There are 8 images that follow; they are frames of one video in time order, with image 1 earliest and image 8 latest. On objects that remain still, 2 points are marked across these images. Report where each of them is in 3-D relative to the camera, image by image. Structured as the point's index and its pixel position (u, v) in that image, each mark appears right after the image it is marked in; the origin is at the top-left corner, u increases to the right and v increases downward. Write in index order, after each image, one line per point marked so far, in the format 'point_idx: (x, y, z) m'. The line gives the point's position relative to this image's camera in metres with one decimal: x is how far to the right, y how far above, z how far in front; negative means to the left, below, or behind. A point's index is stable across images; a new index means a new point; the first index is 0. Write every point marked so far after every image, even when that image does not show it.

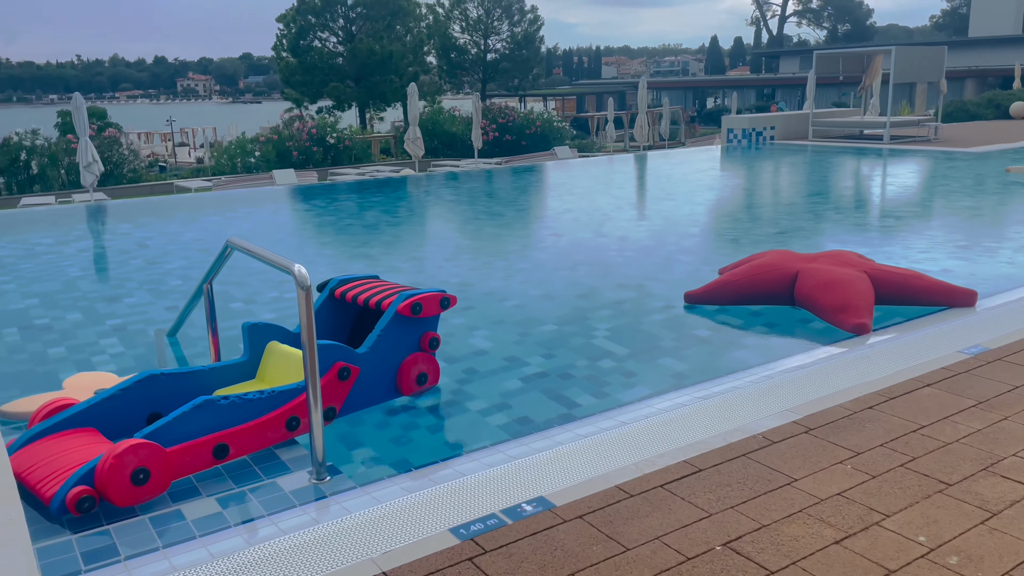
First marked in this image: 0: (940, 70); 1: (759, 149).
0: (+7.7, +3.9, +14.8) m
1: (+4.6, +2.6, +15.3) m
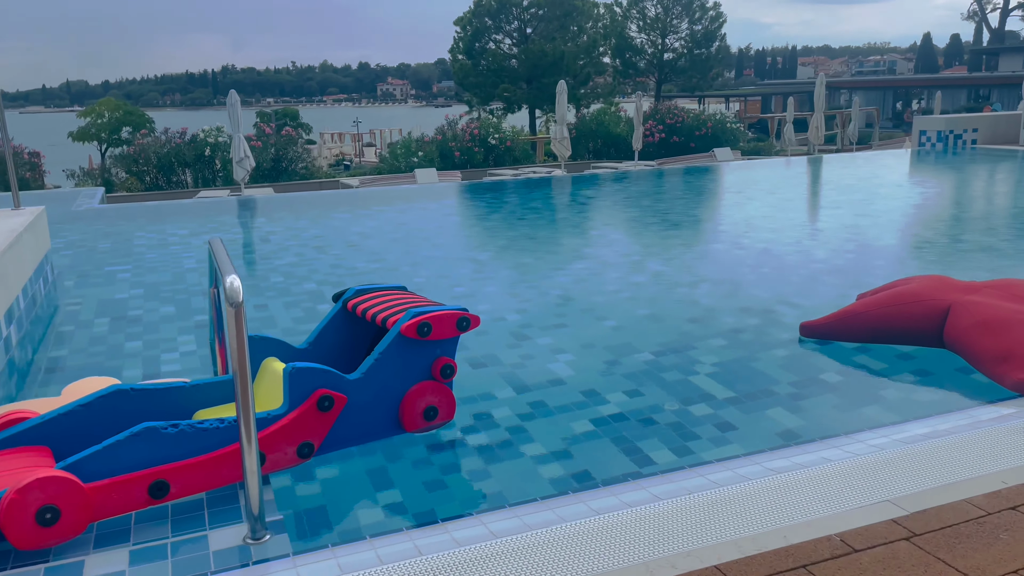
0: (+10.3, +3.4, +12.3) m
1: (+7.3, +2.2, +13.4) m
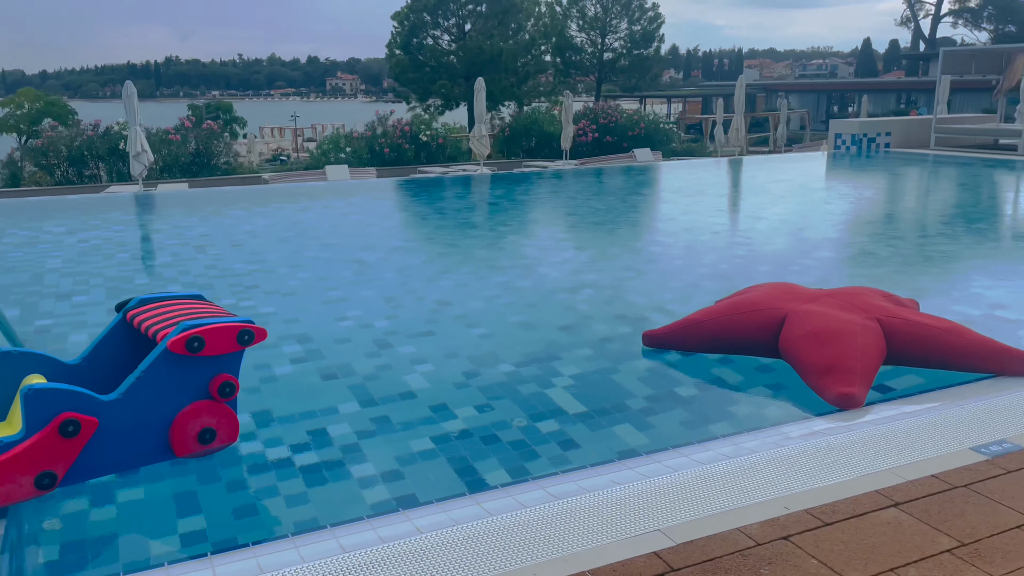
0: (+9.0, +3.4, +12.7) m
1: (+5.9, +2.2, +13.6) m
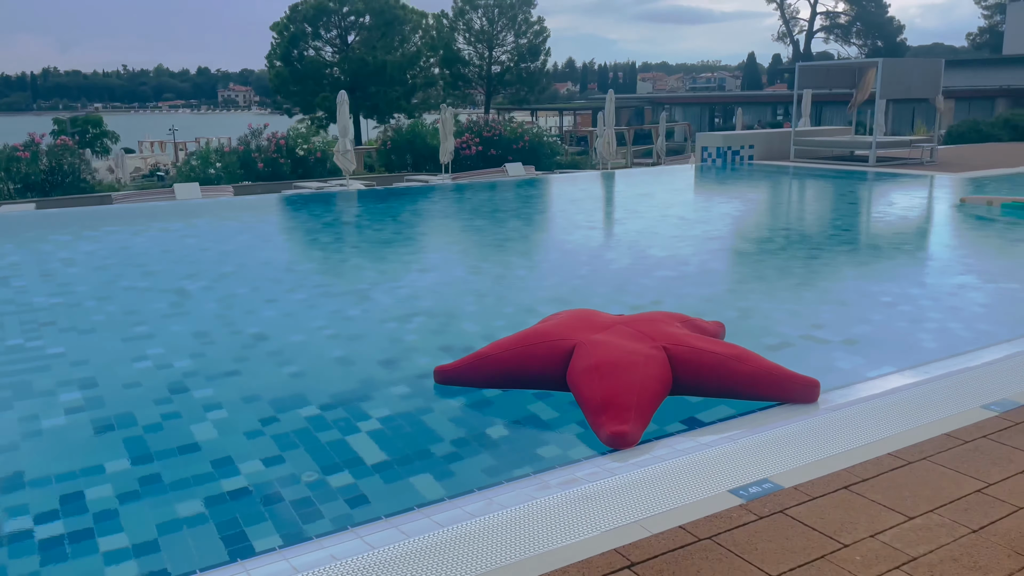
0: (+6.9, +3.3, +13.4) m
1: (+3.8, +2.0, +14.0) m
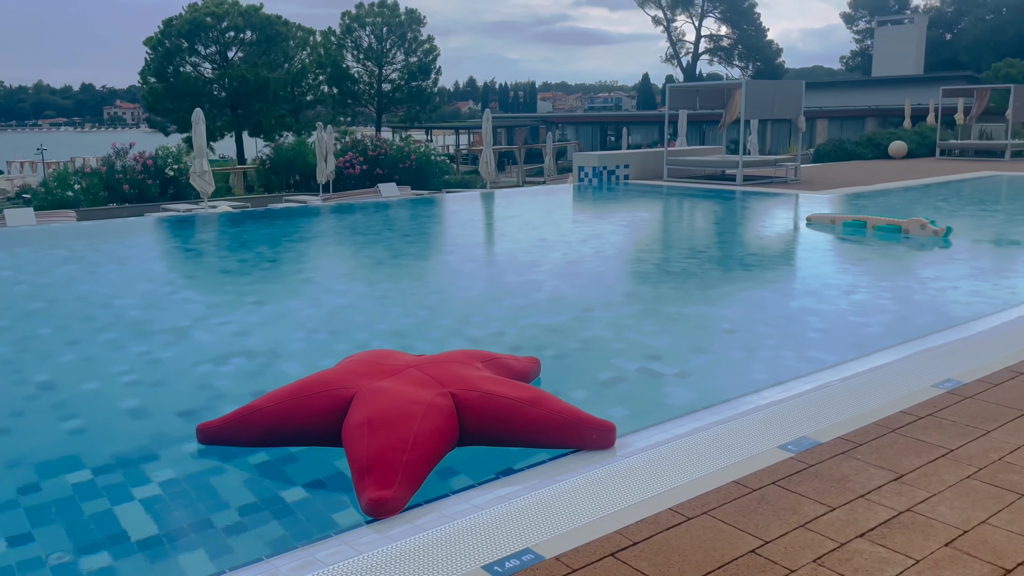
0: (+4.8, +3.1, +13.9) m
1: (+1.7, +1.7, +14.0) m
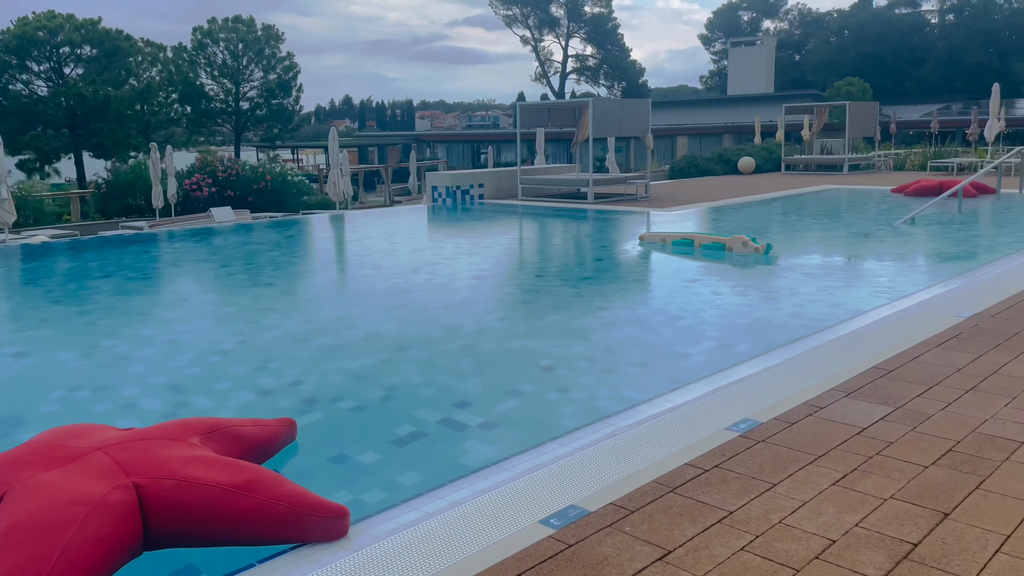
0: (+2.3, +2.8, +14.0) m
1: (-0.8, +1.3, +13.6) m
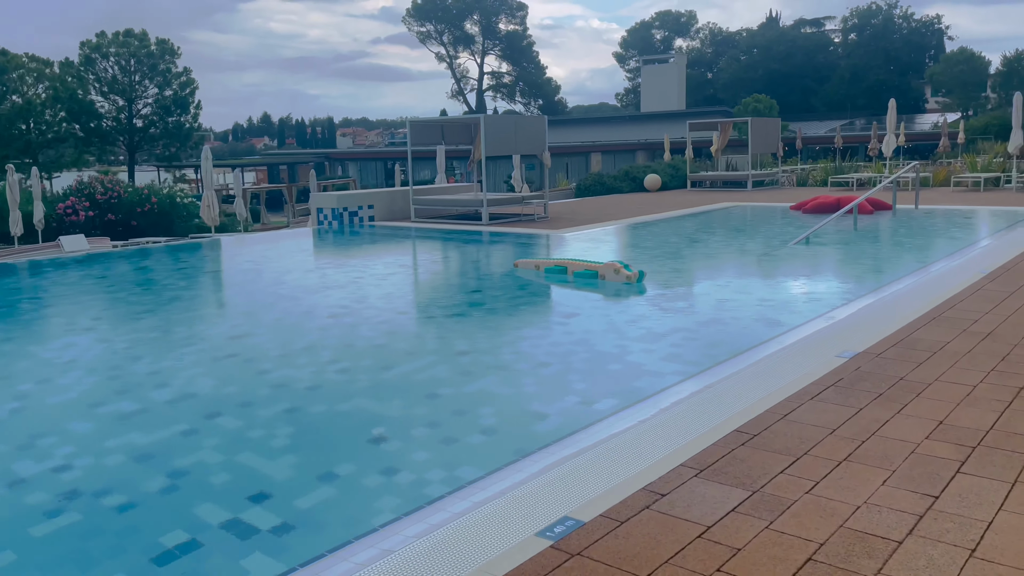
0: (+0.5, +2.4, +13.4) m
1: (-2.5, +0.9, +12.8) m
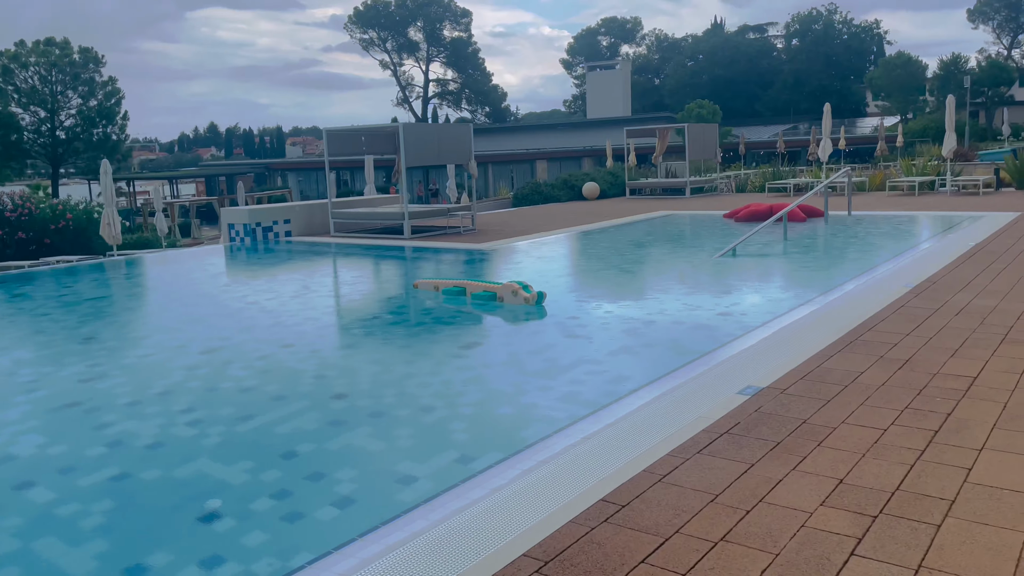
0: (-0.7, +2.2, +12.9) m
1: (-3.6, +0.6, +12.1) m
